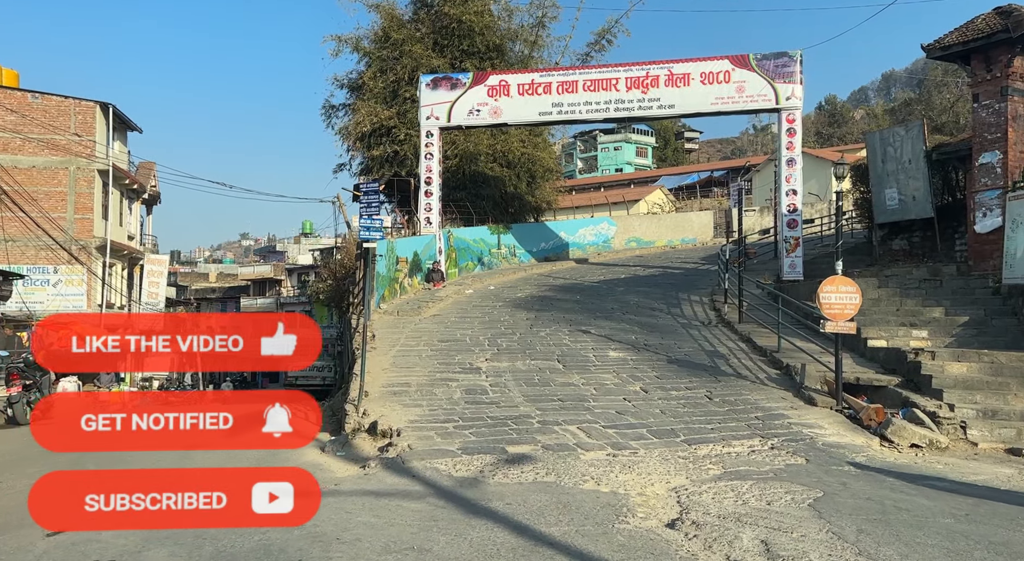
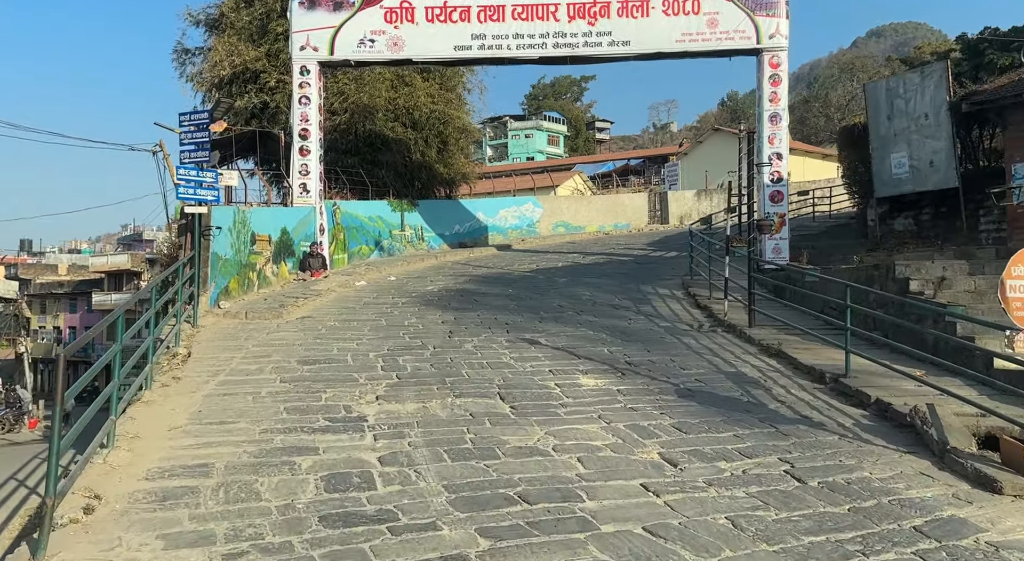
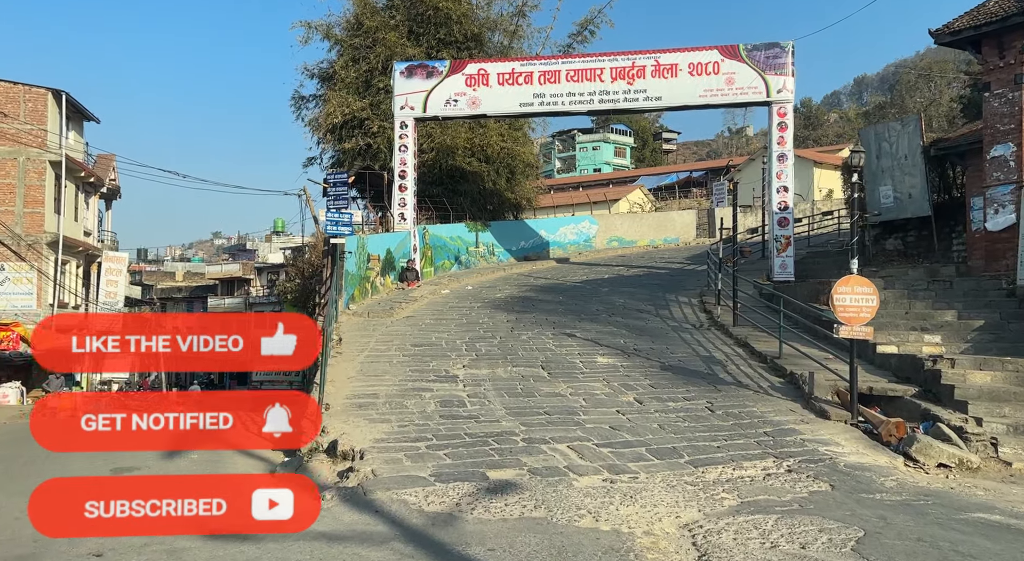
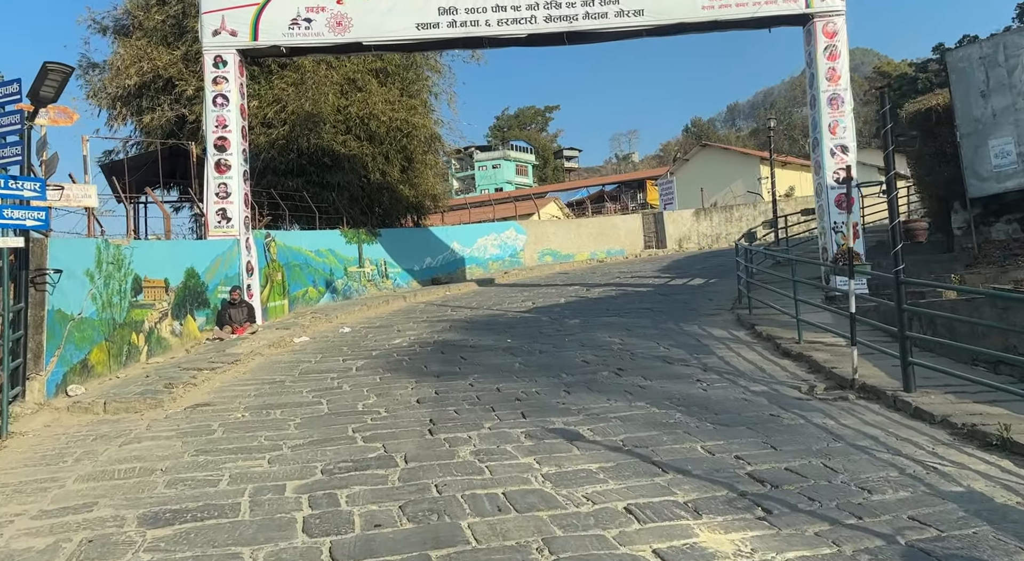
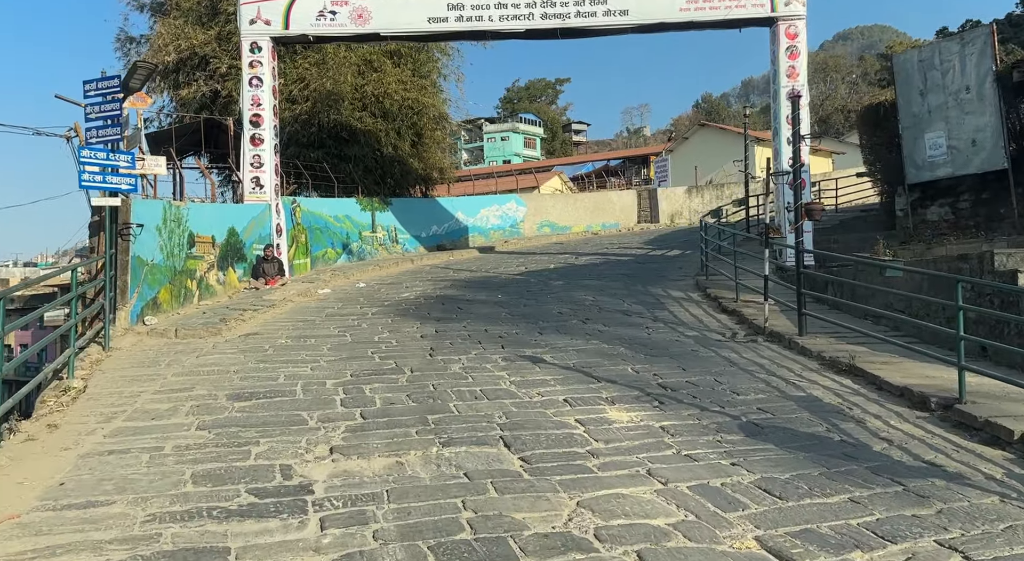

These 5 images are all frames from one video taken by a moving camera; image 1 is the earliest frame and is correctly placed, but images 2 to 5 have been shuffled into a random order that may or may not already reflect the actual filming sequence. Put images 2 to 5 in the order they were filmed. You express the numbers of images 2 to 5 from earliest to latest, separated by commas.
3, 2, 5, 4
